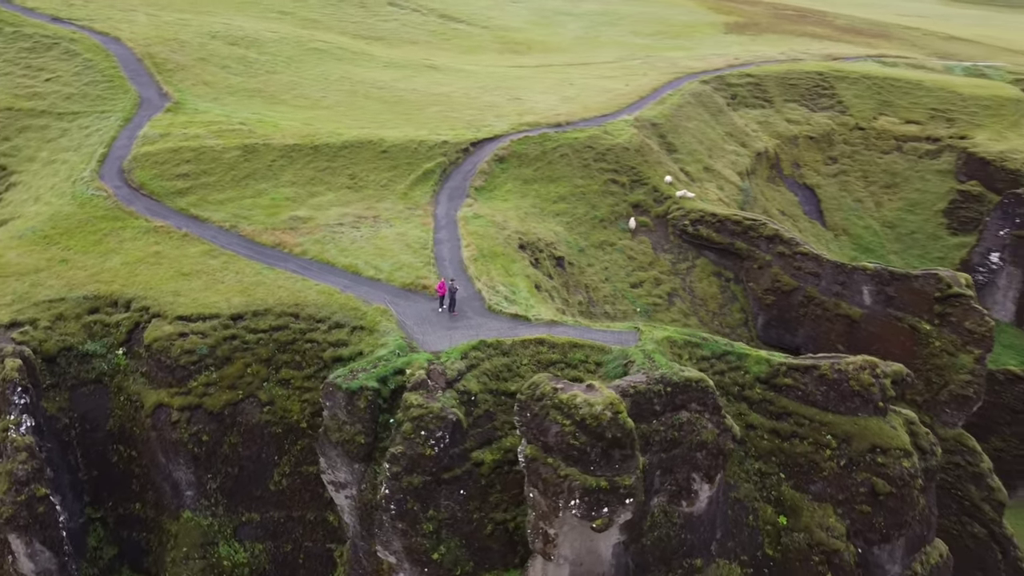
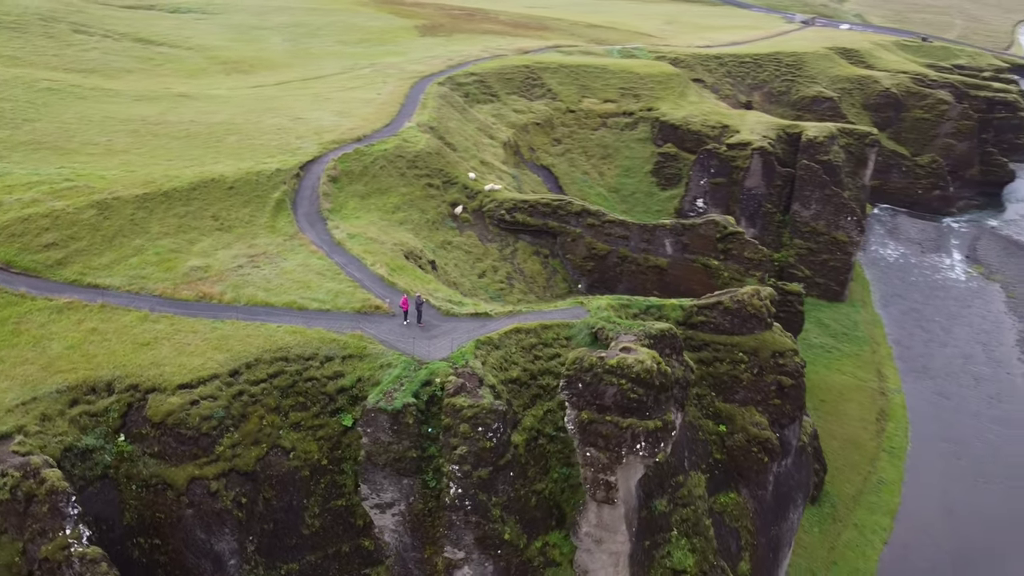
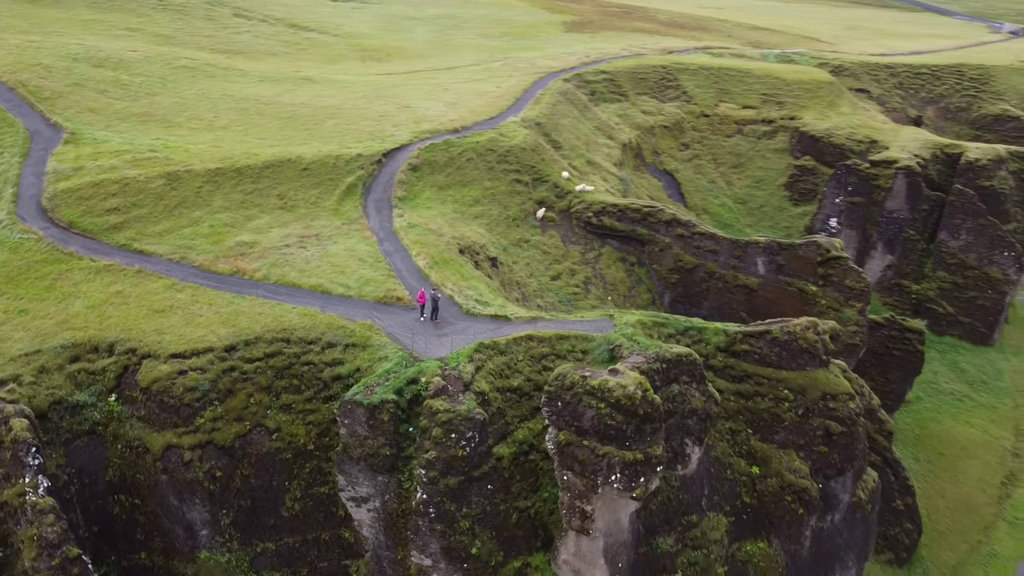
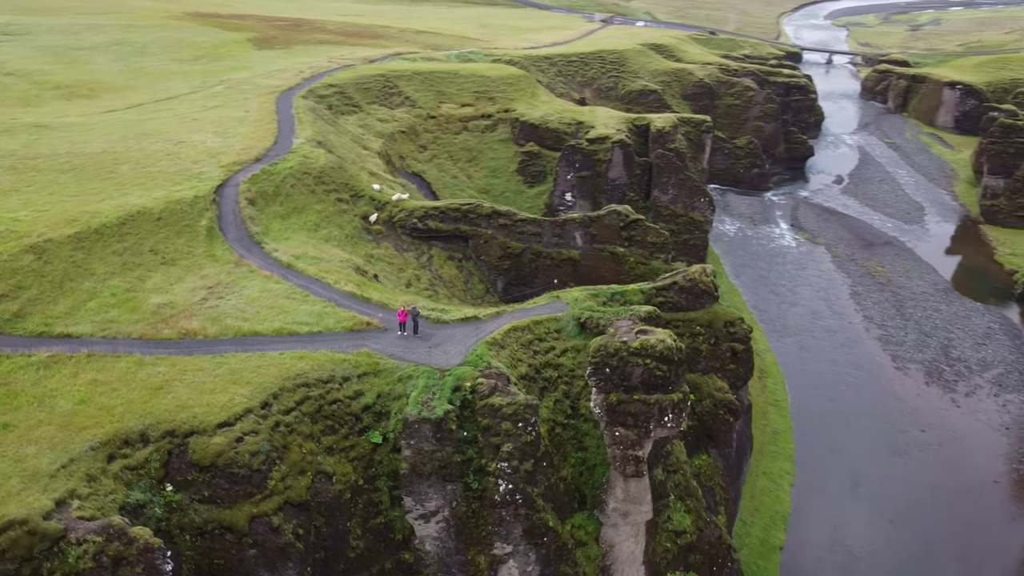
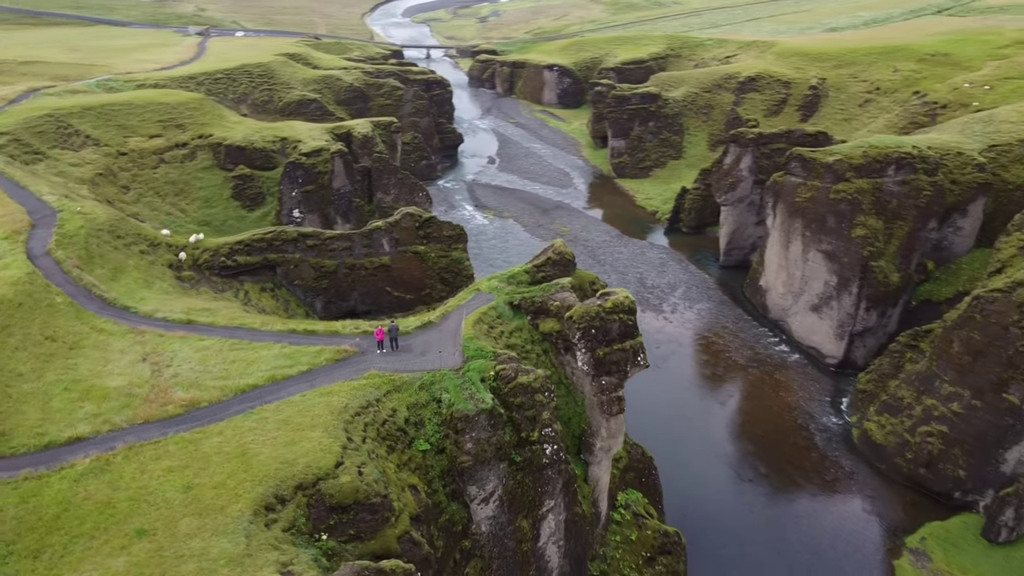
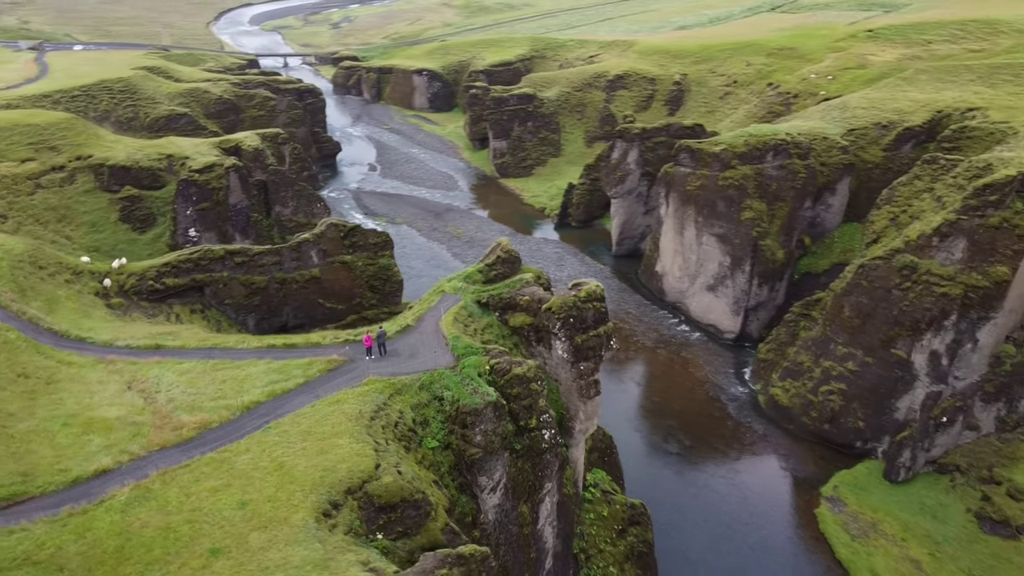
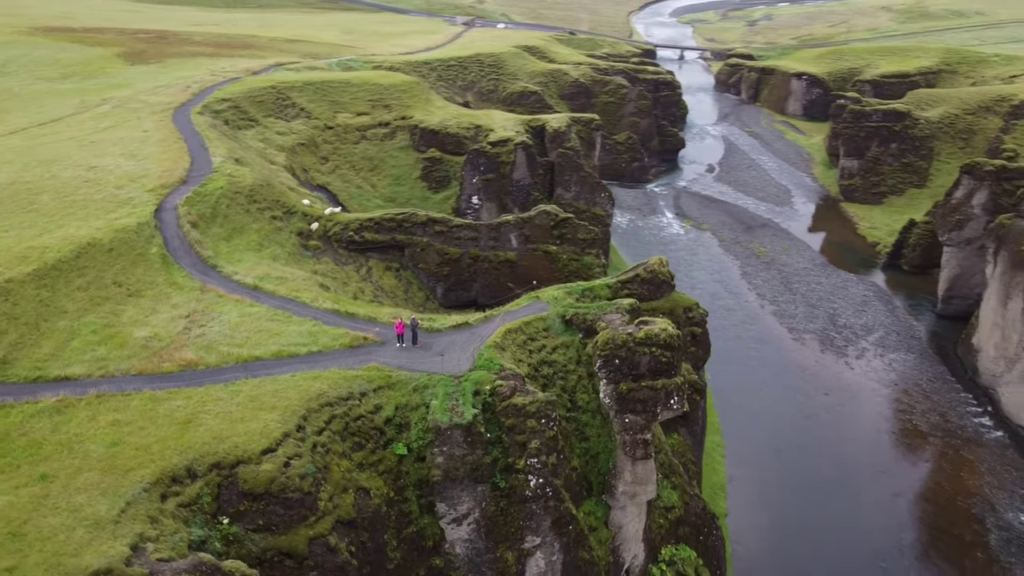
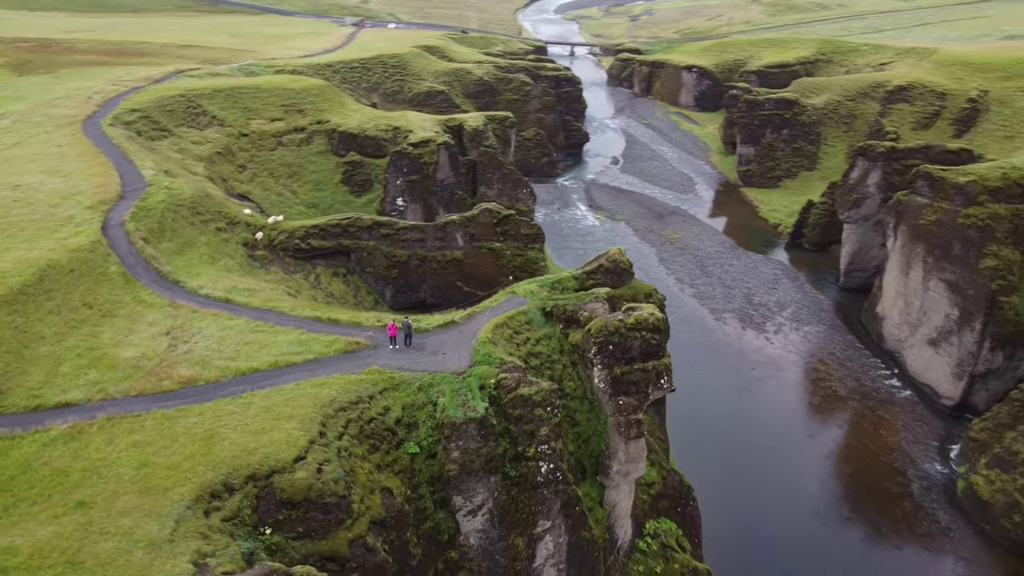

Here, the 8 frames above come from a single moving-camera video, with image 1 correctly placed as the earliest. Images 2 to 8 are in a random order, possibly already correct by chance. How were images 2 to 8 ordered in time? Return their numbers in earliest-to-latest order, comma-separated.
3, 2, 4, 7, 8, 5, 6
